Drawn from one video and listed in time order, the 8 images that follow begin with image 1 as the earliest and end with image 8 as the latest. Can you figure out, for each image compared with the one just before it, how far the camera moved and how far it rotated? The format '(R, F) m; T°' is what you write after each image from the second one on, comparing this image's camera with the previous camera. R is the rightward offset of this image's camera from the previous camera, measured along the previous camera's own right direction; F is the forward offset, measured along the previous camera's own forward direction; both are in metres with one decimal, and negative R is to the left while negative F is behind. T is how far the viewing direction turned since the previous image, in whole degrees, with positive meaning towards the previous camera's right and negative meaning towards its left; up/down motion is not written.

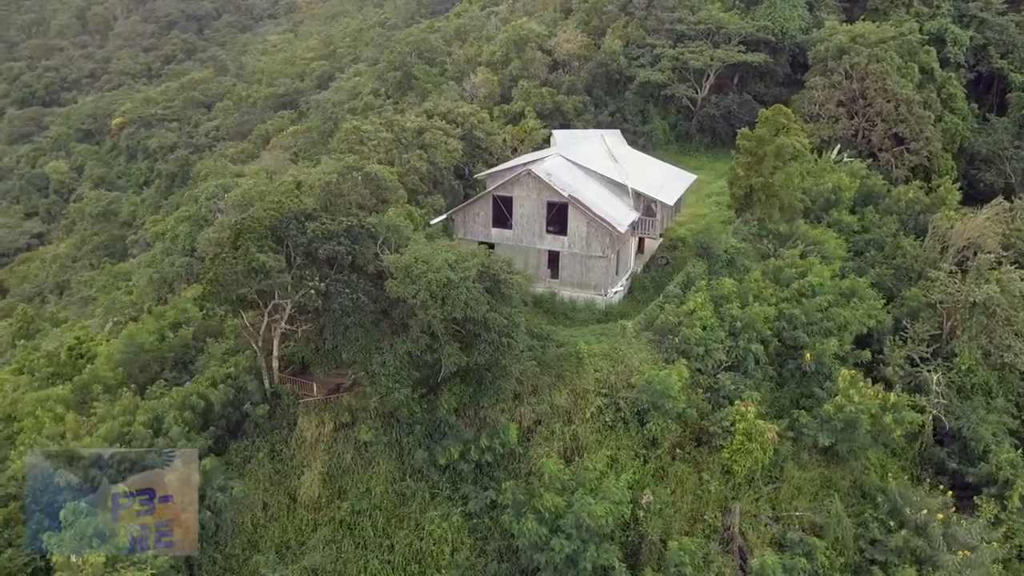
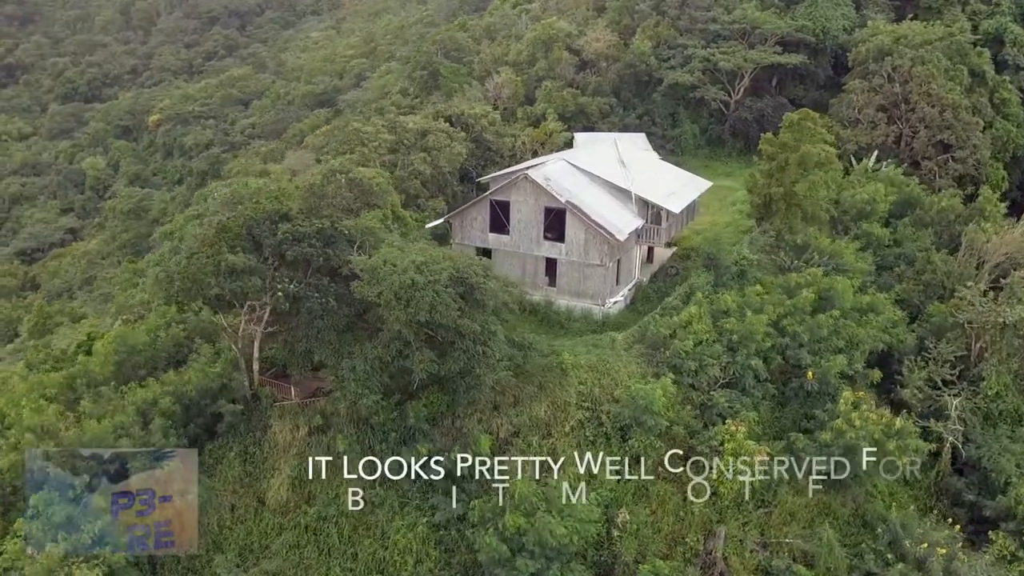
(+1.5, +0.4) m; -4°
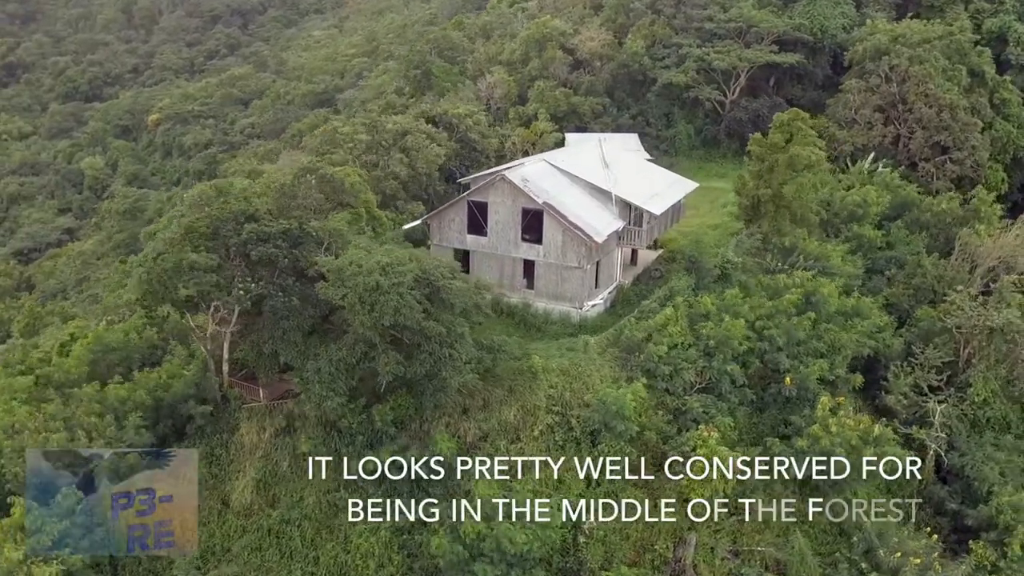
(+0.8, +0.2) m; -1°
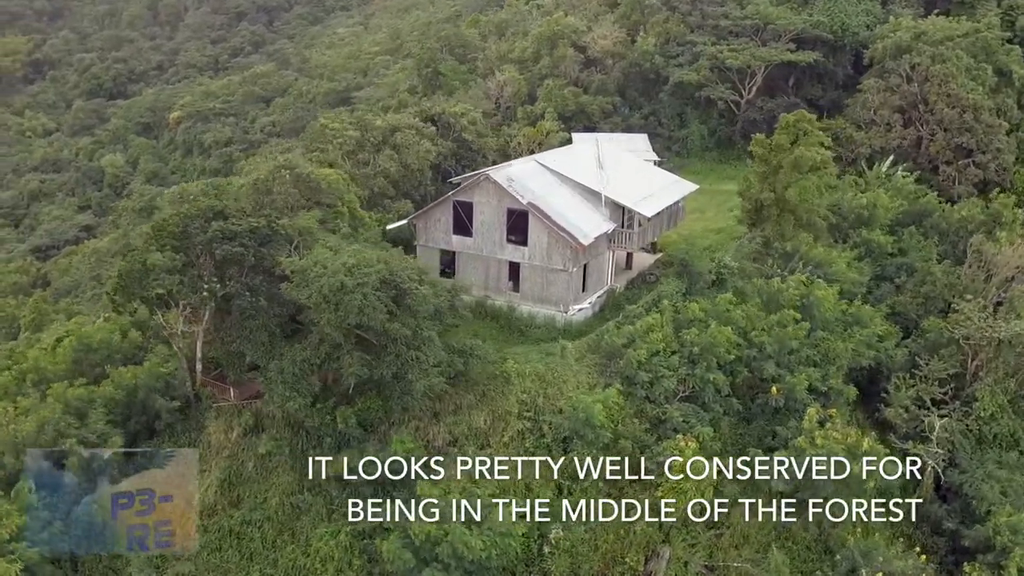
(+1.2, +0.3) m; -3°
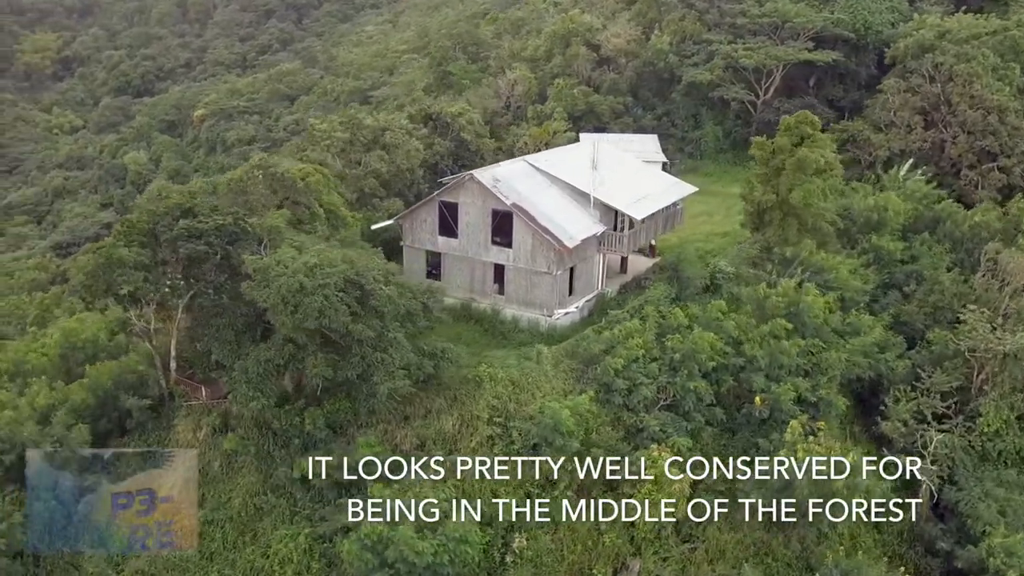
(+1.3, +0.3) m; -3°
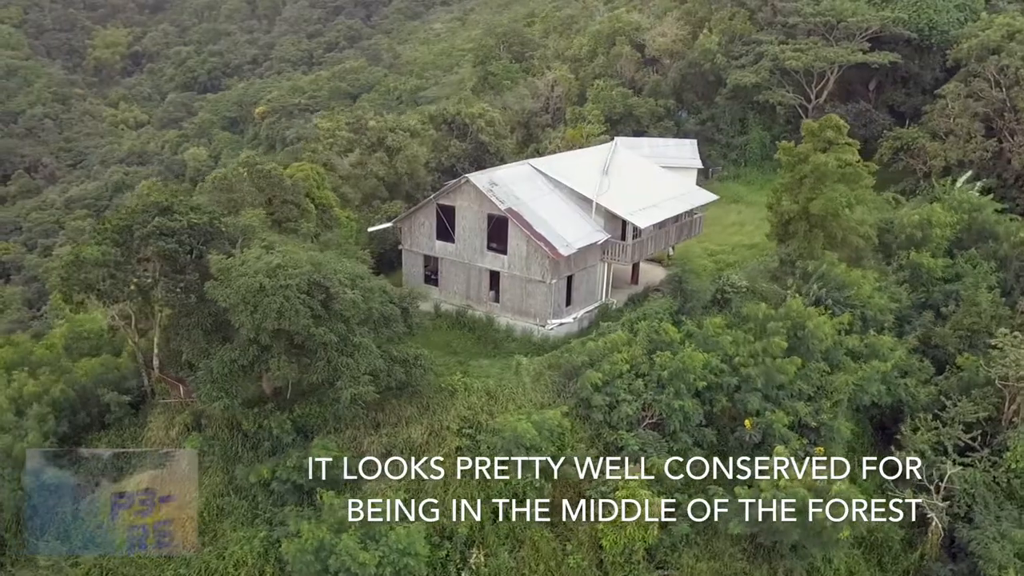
(+2.0, +0.5) m; -6°
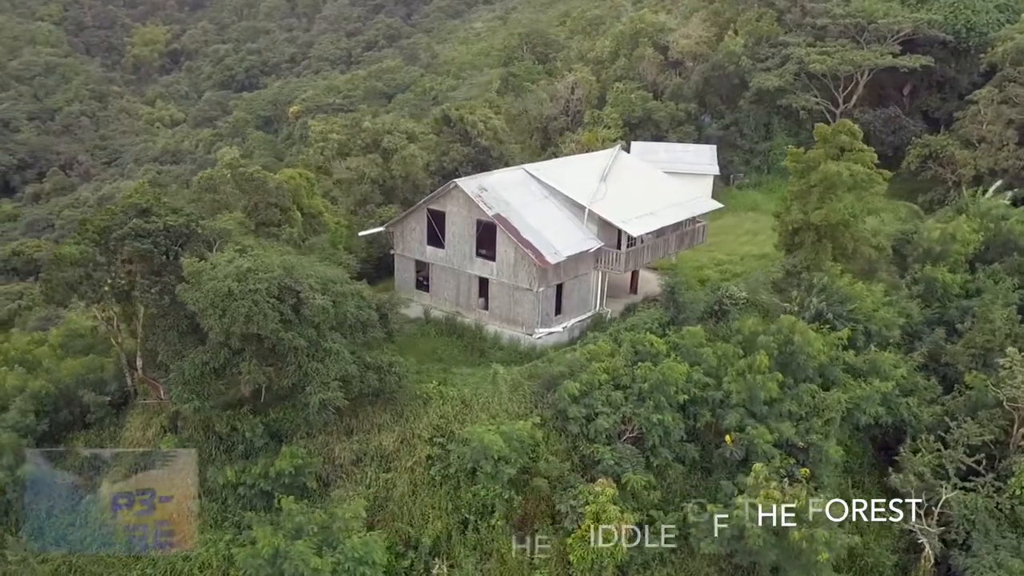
(+1.4, +0.2) m; -4°
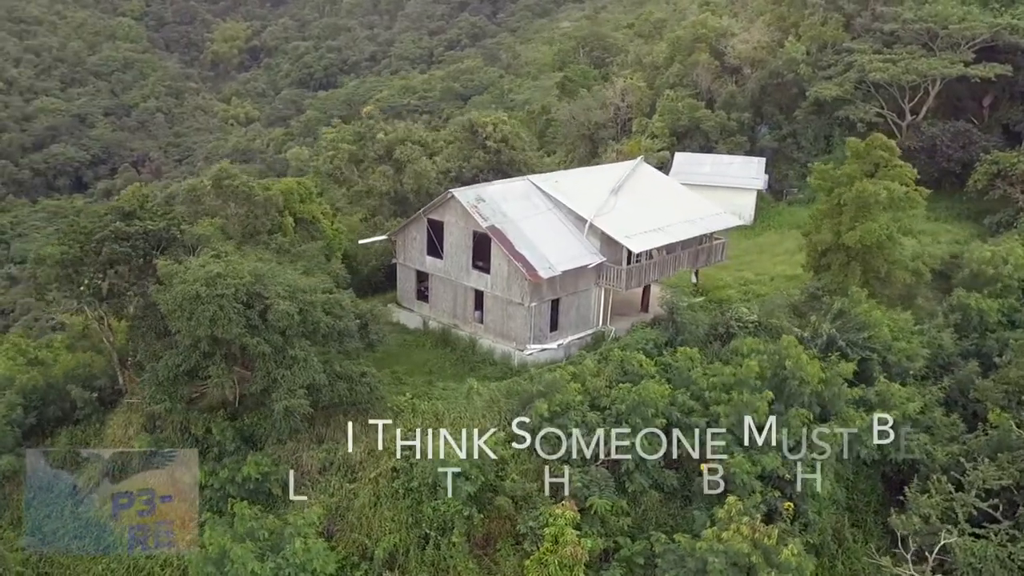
(+2.3, +0.4) m; -8°
